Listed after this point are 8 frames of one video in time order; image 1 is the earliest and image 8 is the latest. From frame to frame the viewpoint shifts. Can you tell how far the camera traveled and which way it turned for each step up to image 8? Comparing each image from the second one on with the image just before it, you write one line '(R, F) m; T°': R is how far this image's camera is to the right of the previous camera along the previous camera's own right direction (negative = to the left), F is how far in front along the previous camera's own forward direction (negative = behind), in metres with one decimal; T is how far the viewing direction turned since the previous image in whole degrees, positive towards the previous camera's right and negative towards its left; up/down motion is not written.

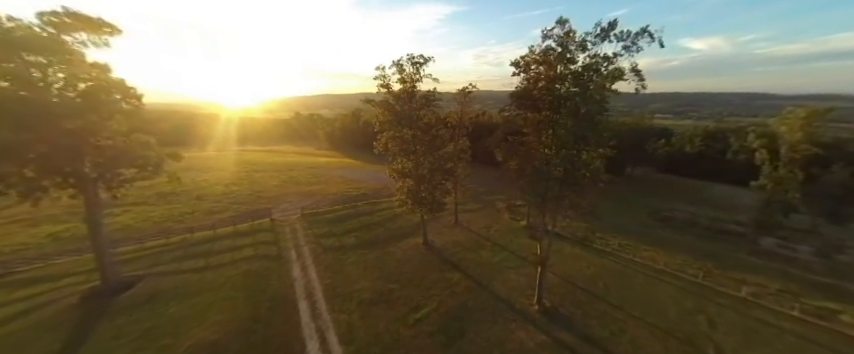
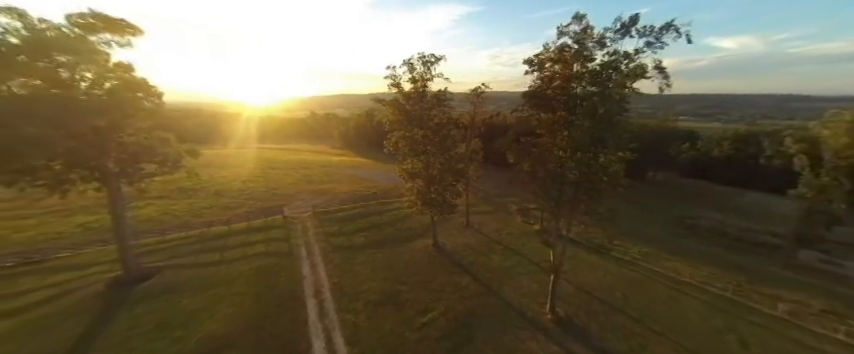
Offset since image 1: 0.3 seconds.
(+0.2, +0.3) m; -3°
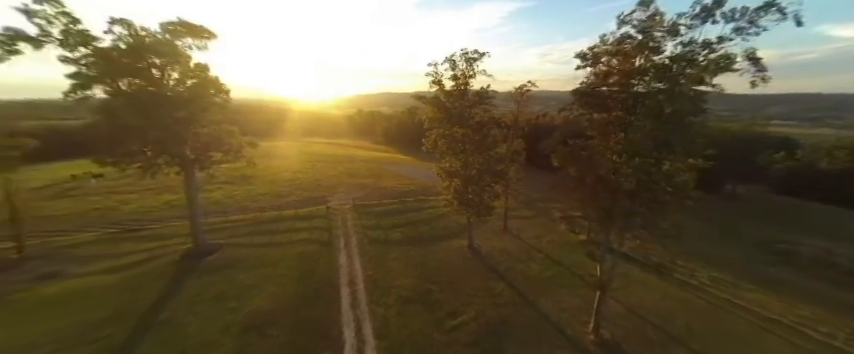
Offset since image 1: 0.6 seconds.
(+0.2, +0.3) m; -9°
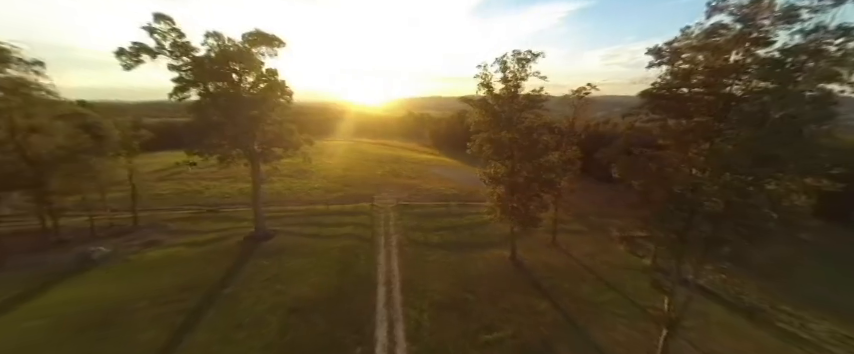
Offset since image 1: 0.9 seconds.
(+0.2, +0.3) m; -10°
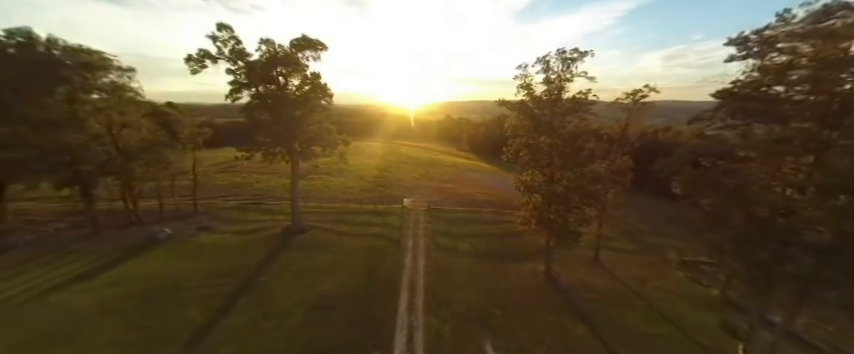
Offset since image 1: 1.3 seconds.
(+0.4, +0.6) m; -8°
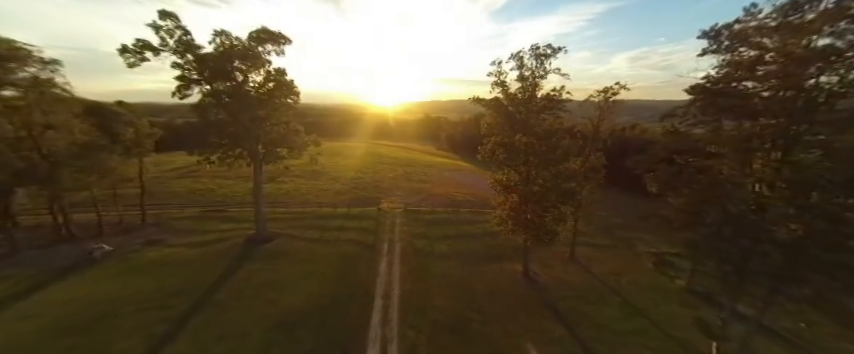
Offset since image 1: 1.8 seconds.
(+0.5, +0.9) m; +4°
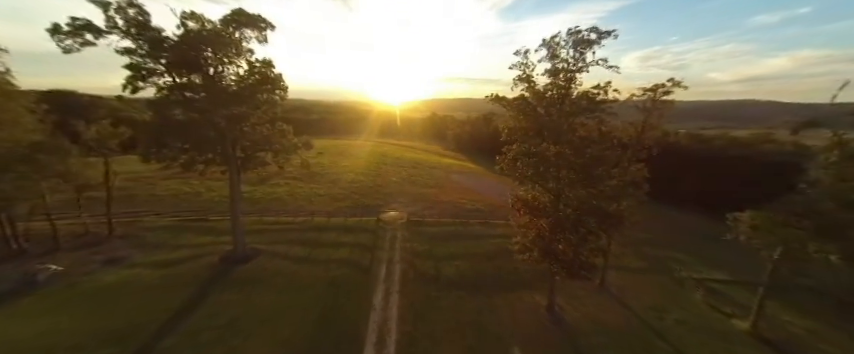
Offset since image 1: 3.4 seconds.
(0.0, +3.5) m; -1°
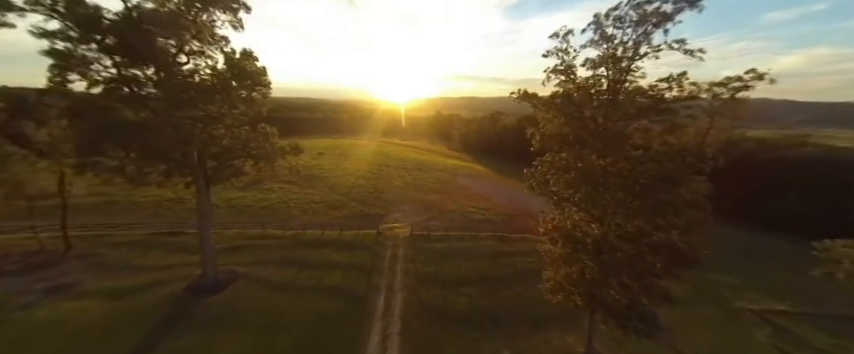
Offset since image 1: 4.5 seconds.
(-0.2, +3.3) m; -1°
